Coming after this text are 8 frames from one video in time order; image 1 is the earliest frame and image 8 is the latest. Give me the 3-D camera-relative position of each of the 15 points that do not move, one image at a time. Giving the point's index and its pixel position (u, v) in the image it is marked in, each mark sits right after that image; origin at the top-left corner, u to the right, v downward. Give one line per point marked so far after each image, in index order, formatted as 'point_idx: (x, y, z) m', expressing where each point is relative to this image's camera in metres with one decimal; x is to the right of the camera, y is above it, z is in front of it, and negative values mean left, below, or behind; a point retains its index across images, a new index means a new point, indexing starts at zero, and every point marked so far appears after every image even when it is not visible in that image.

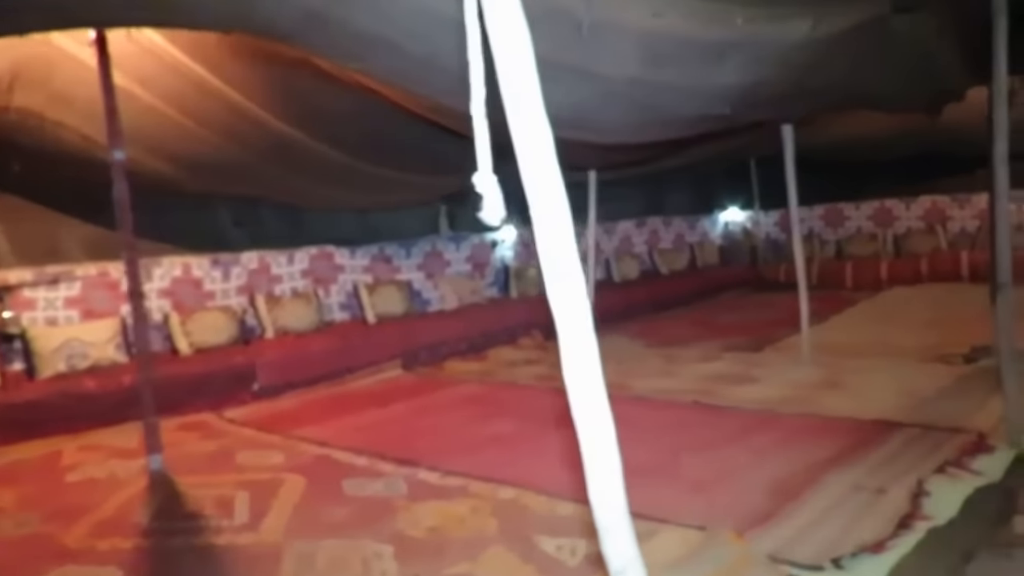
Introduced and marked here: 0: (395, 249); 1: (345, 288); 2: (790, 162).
0: (-1.0, +0.3, +6.0) m
1: (-1.3, 0.0, +5.7) m
2: (+1.8, +0.8, +4.7) m
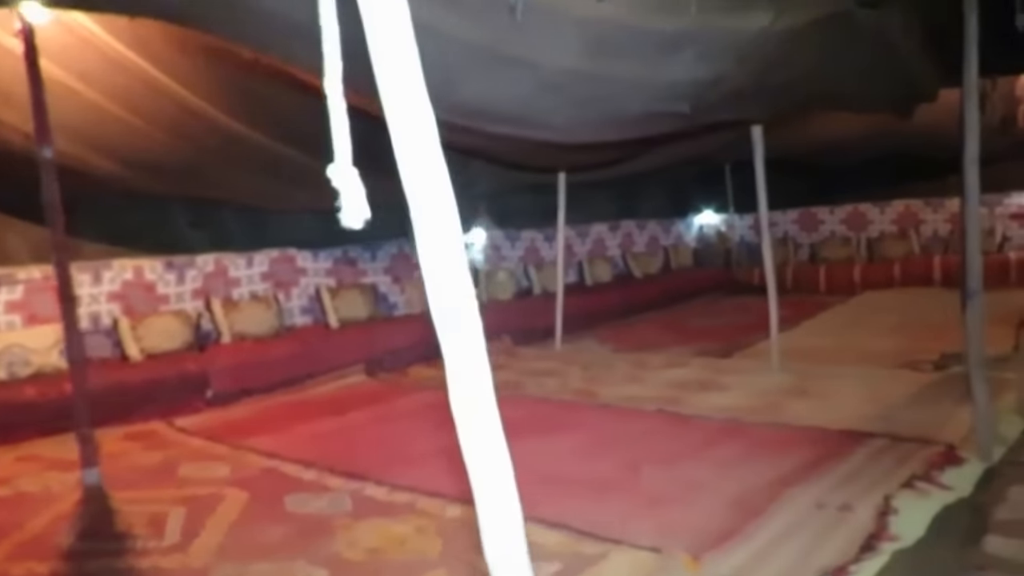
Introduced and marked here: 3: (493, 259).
0: (-1.3, +0.3, +5.9) m
1: (-1.6, 0.0, +5.5) m
2: (+1.6, +0.8, +4.6) m
3: (-0.2, +0.3, +6.7) m
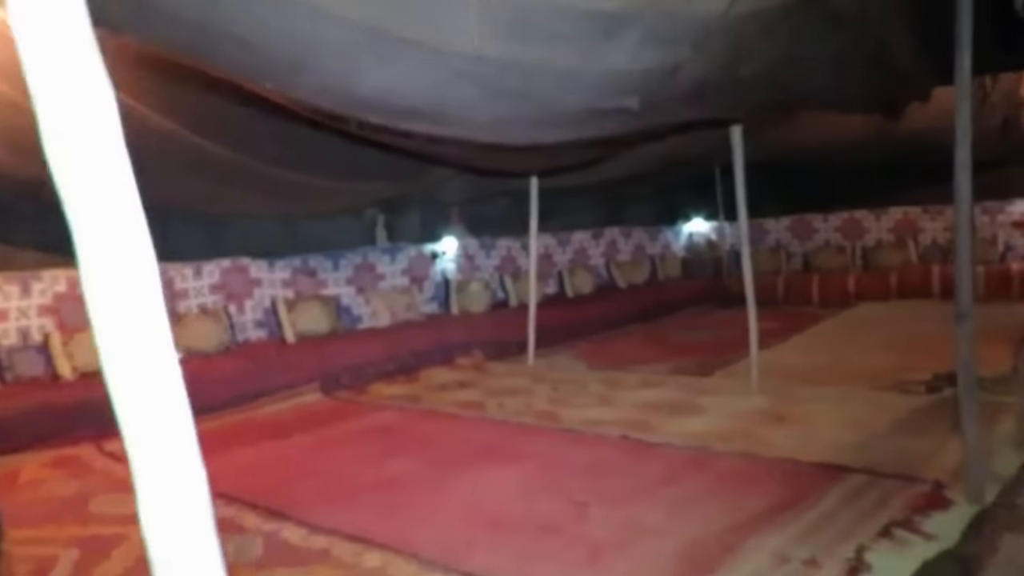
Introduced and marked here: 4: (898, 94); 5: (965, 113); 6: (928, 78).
0: (-1.5, +0.2, +5.5) m
1: (-1.8, -0.1, +5.2) m
2: (+1.4, +0.7, +4.3) m
3: (-0.4, +0.2, +6.4) m
4: (+2.0, +1.0, +3.8) m
5: (+1.8, +0.7, +2.9) m
6: (+2.1, +1.1, +3.7) m
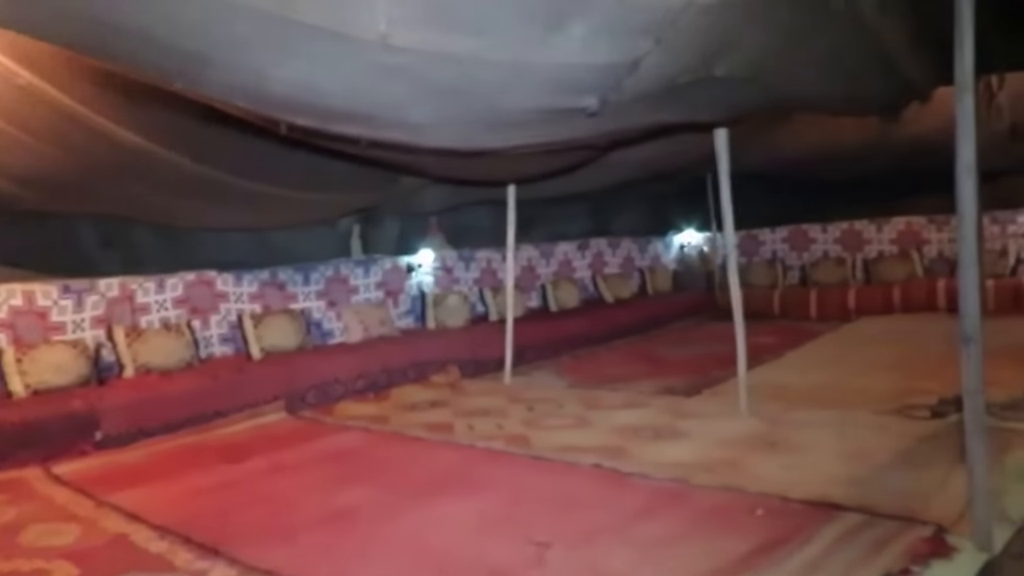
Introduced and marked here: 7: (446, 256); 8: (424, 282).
0: (-1.7, +0.1, +5.3) m
1: (-2.0, -0.2, +4.9) m
2: (+1.2, +0.6, +4.0) m
3: (-0.6, +0.1, +6.1) m
4: (+1.9, +0.9, +3.5) m
5: (+1.7, +0.7, +2.7) m
6: (+1.9, +1.0, +3.4) m
7: (-0.6, +0.3, +6.1) m
8: (-0.7, +0.1, +6.0) m
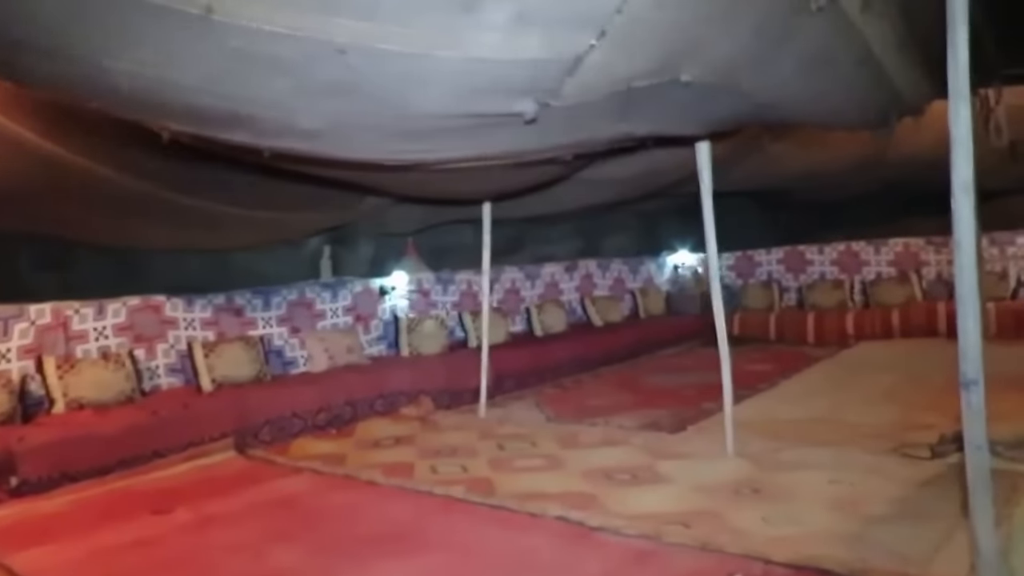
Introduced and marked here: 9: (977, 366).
0: (-1.8, -0.1, +5.0) m
1: (-2.2, -0.4, +4.6) m
2: (+1.0, +0.5, +3.7) m
3: (-0.7, -0.1, +5.8) m
4: (+1.7, +0.8, +3.2) m
5: (+1.5, +0.5, +2.3) m
6: (+1.7, +0.9, +3.1) m
7: (-0.7, +0.1, +5.8) m
8: (-0.9, -0.1, +5.7) m
9: (+1.5, -0.2, +2.3) m
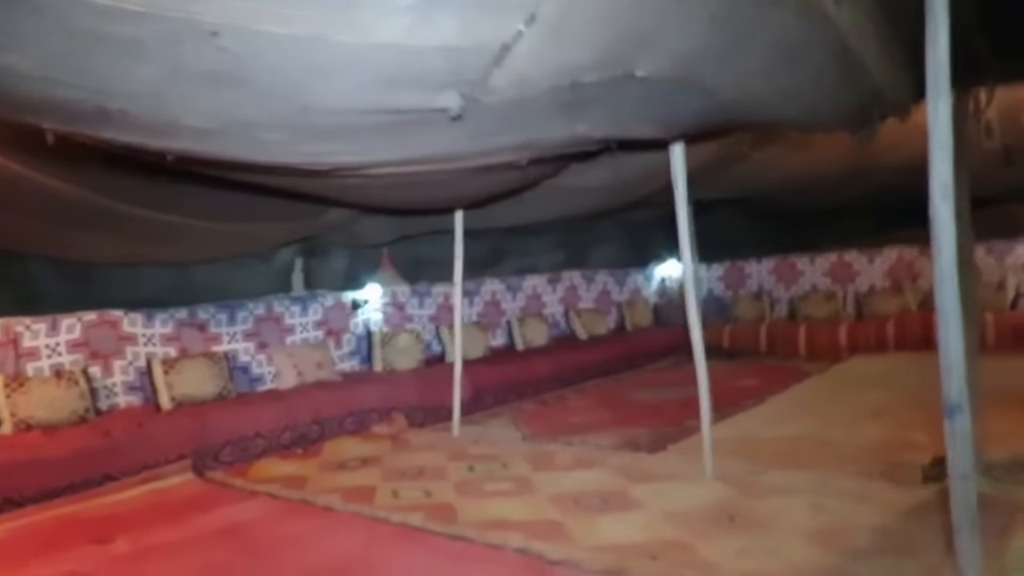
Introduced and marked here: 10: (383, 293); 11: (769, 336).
0: (-2.0, -0.2, +4.8) m
1: (-2.3, -0.5, +4.4) m
2: (+0.8, +0.4, +3.5) m
3: (-0.9, -0.2, +5.6) m
4: (+1.5, +0.8, +3.0) m
5: (+1.3, +0.5, +2.1) m
6: (+1.6, +0.8, +2.9) m
7: (-0.9, 0.0, +5.6) m
8: (-1.1, -0.2, +5.5) m
9: (+1.3, -0.3, +2.1) m
10: (-1.0, 0.0, +5.5) m
11: (+2.3, -0.4, +6.5) m
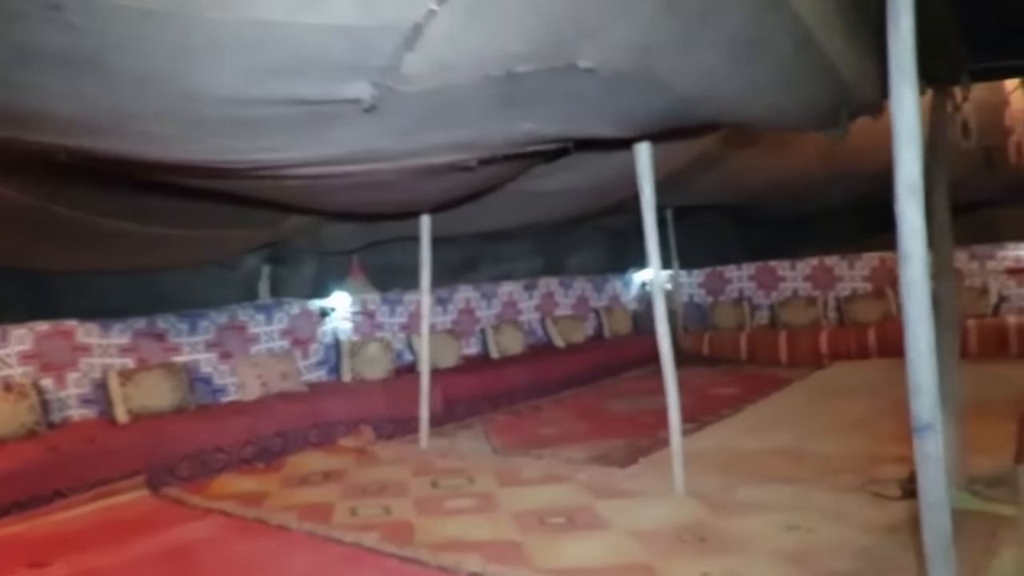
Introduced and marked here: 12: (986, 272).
0: (-2.2, -0.2, +4.6) m
1: (-2.5, -0.5, +4.3) m
2: (+0.7, +0.4, +3.4) m
3: (-1.1, -0.3, +5.4) m
4: (+1.3, +0.7, +2.9) m
5: (+1.2, +0.5, +2.0) m
6: (+1.4, +0.8, +2.8) m
7: (-1.1, -0.1, +5.5) m
8: (-1.3, -0.3, +5.3) m
9: (+1.2, -0.3, +2.0) m
10: (-1.2, -0.1, +5.4) m
11: (+2.1, -0.5, +6.4) m
12: (+4.1, +0.1, +6.2) m
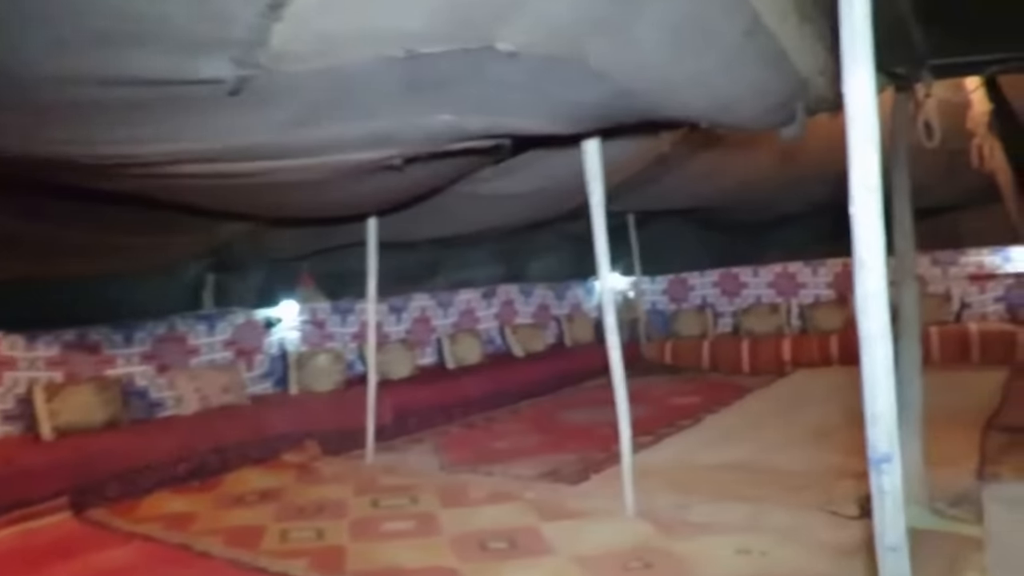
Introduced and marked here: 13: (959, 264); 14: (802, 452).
0: (-2.5, -0.3, +4.4) m
1: (-2.8, -0.6, +4.0) m
2: (+0.4, +0.3, +3.2) m
3: (-1.4, -0.4, +5.2) m
4: (+1.1, +0.7, +2.8) m
5: (+0.9, +0.4, +1.9) m
6: (+1.2, +0.7, +2.7) m
7: (-1.4, -0.1, +5.3) m
8: (-1.6, -0.4, +5.1) m
9: (+1.0, -0.4, +1.8) m
10: (-1.5, -0.2, +5.2) m
11: (+1.8, -0.6, +6.3) m
12: (+3.7, +0.1, +6.1) m
13: (+3.8, +0.2, +6.1) m
14: (+1.6, -0.9, +3.9) m
